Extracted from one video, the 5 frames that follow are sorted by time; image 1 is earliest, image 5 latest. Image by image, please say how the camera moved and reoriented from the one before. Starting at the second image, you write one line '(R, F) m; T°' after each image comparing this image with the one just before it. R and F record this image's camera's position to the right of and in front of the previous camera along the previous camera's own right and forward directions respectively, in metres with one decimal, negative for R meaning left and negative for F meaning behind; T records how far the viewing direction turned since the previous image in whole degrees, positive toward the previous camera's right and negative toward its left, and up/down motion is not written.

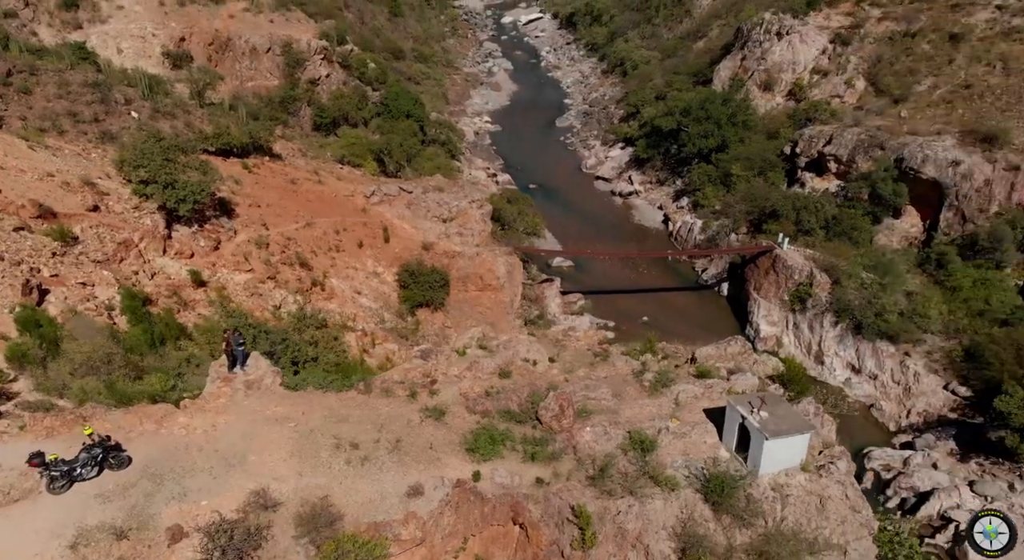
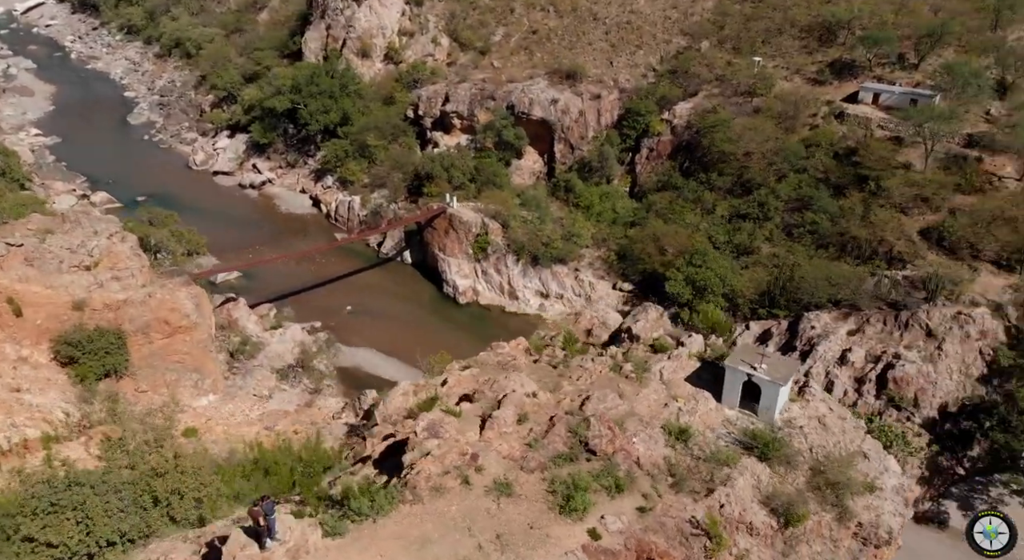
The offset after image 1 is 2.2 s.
(-5.5, +2.5) m; +30°
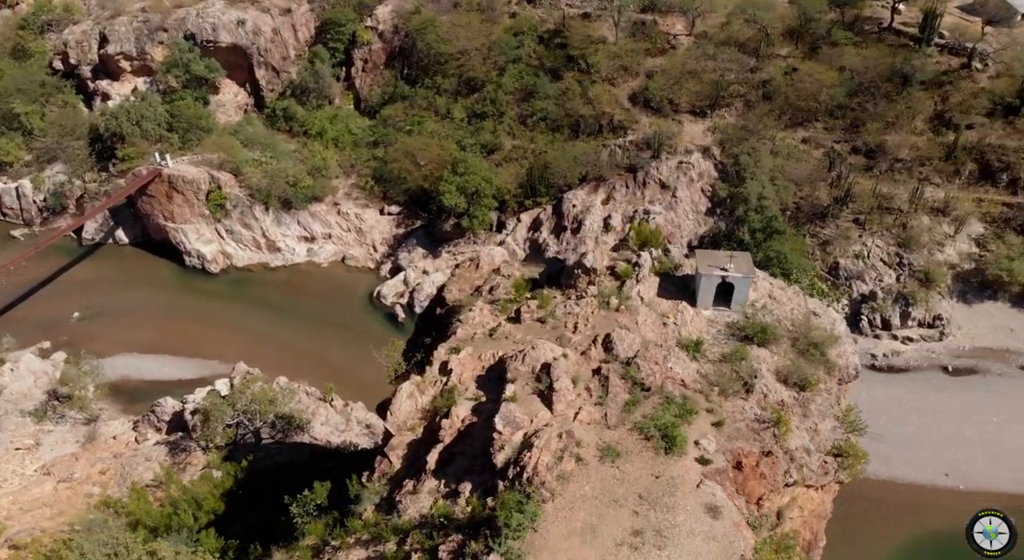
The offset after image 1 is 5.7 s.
(-4.9, +1.3) m; +23°
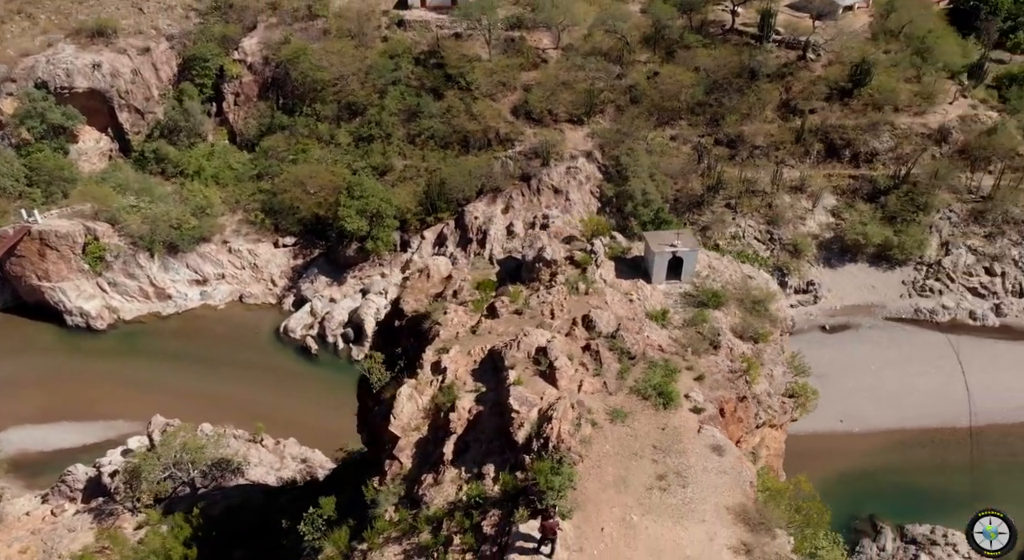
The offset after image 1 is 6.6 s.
(-2.1, -0.8) m; +10°
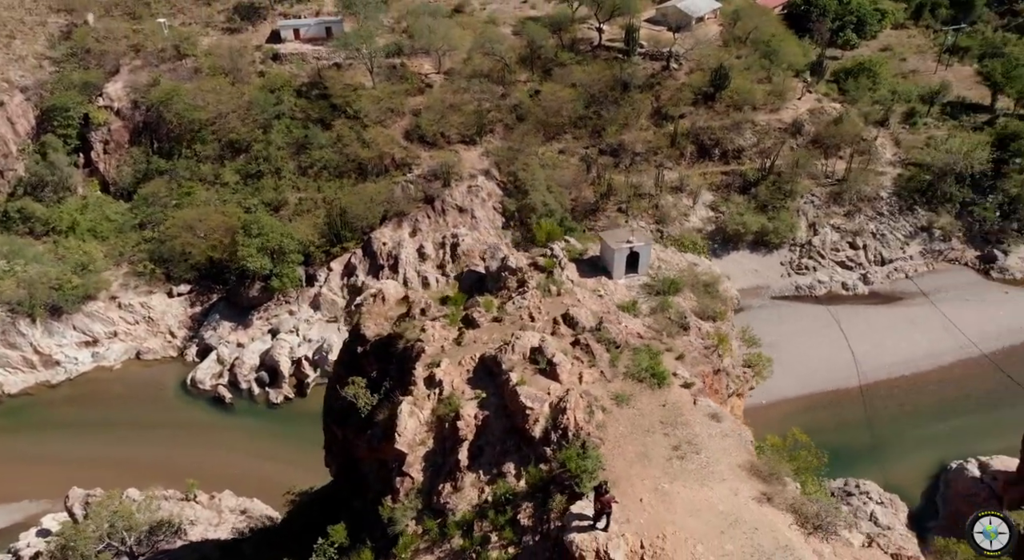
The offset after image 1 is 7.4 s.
(-2.1, -0.5) m; +10°
